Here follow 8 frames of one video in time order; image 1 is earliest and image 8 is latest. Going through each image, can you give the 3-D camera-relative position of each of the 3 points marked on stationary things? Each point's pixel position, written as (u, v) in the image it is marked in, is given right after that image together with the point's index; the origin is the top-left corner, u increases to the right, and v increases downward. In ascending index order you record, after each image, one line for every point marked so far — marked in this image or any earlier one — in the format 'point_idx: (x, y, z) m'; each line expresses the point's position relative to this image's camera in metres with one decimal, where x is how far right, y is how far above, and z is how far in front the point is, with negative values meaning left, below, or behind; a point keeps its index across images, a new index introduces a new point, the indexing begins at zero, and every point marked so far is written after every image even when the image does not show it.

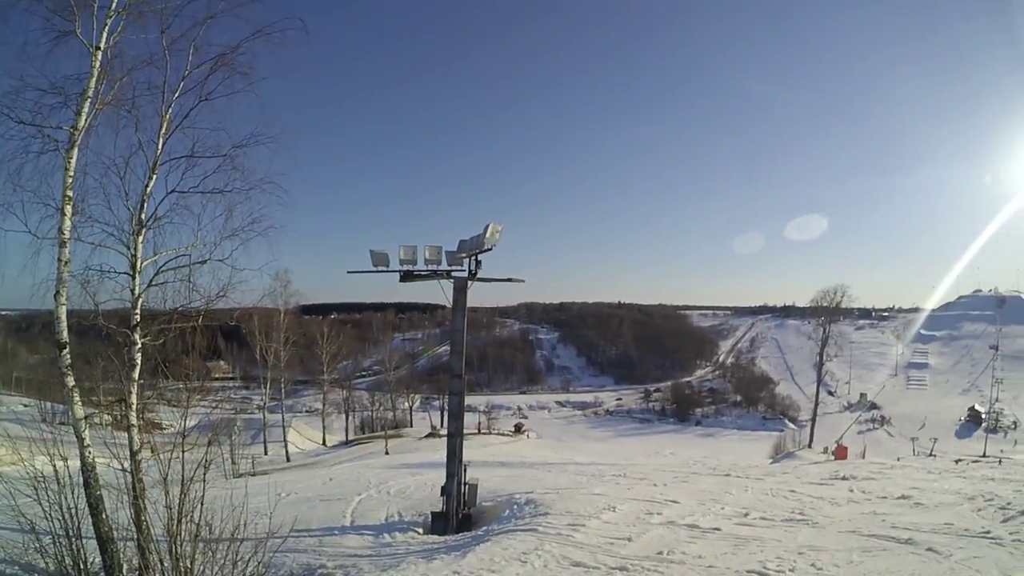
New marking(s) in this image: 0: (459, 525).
0: (-0.8, -3.6, +14.7) m
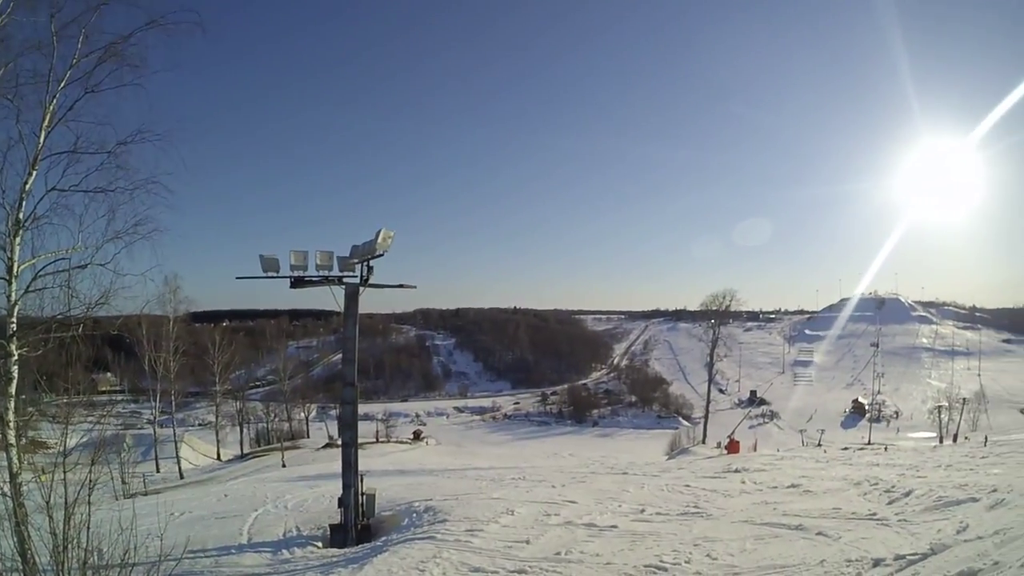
0: (-2.3, -3.7, +14.3) m
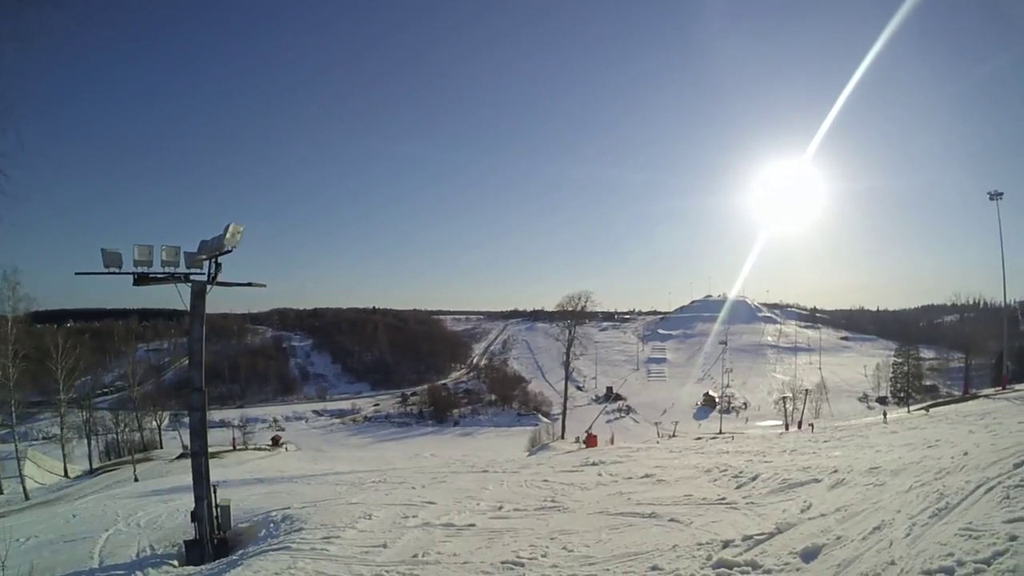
0: (-4.1, -3.7, +13.4) m
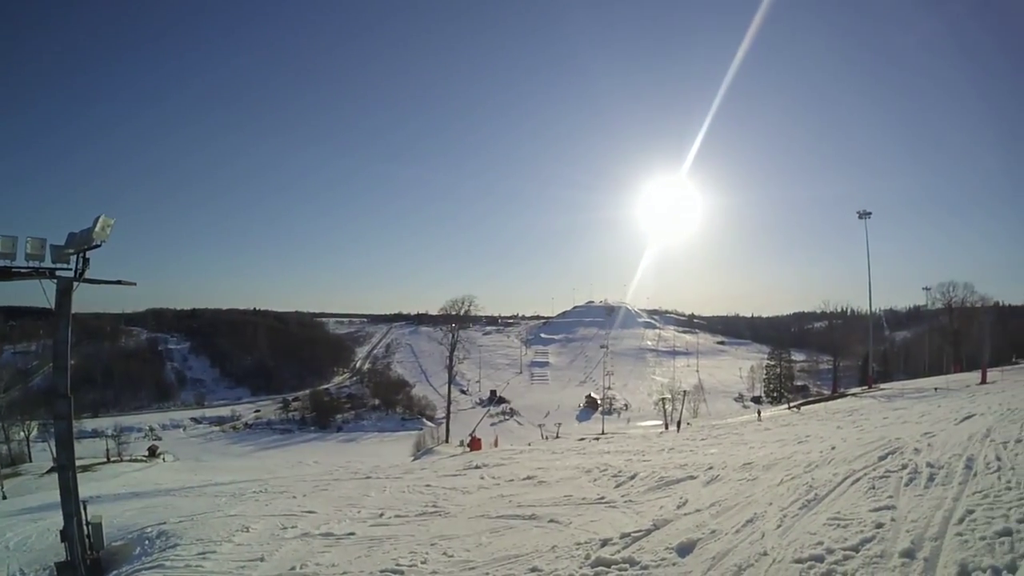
0: (-5.4, -3.6, +12.3) m
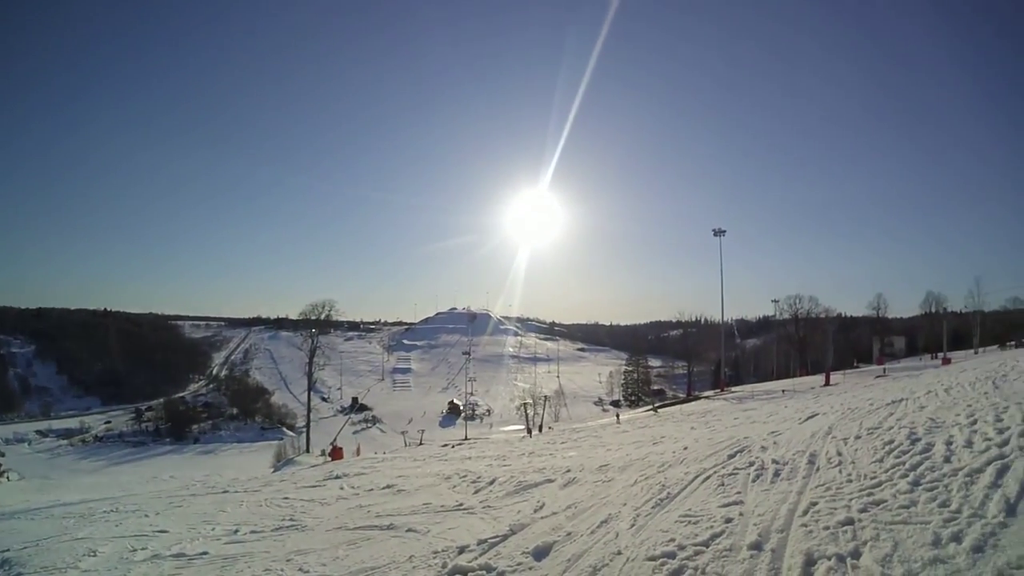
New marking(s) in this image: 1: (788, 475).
0: (-7.2, -3.5, +11.3) m
1: (+3.0, -2.1, +10.9) m
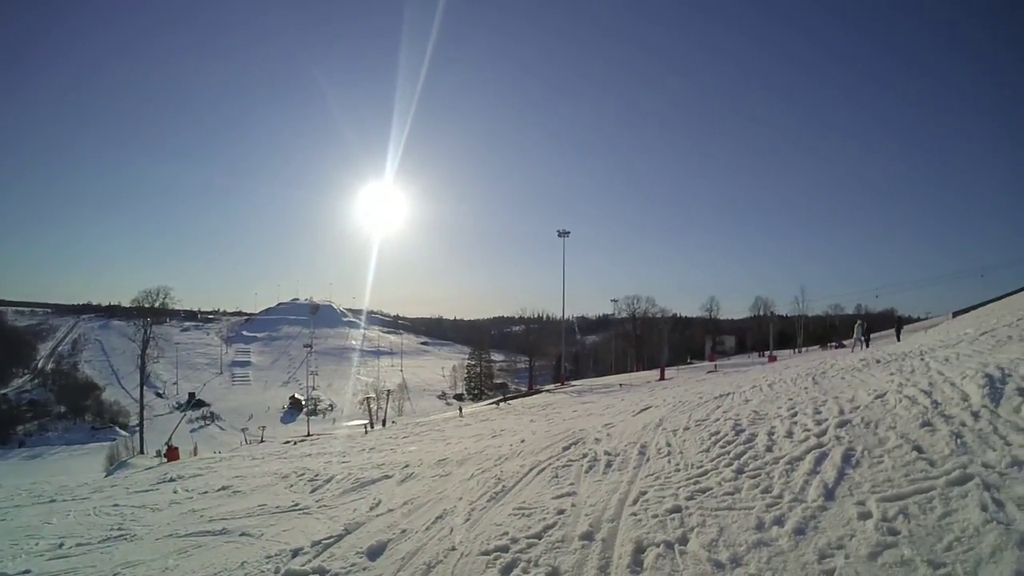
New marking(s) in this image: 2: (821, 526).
0: (-9.1, -3.2, +10.1) m
1: (+1.2, -2.1, +11.1) m
2: (+2.9, -2.2, +8.9) m
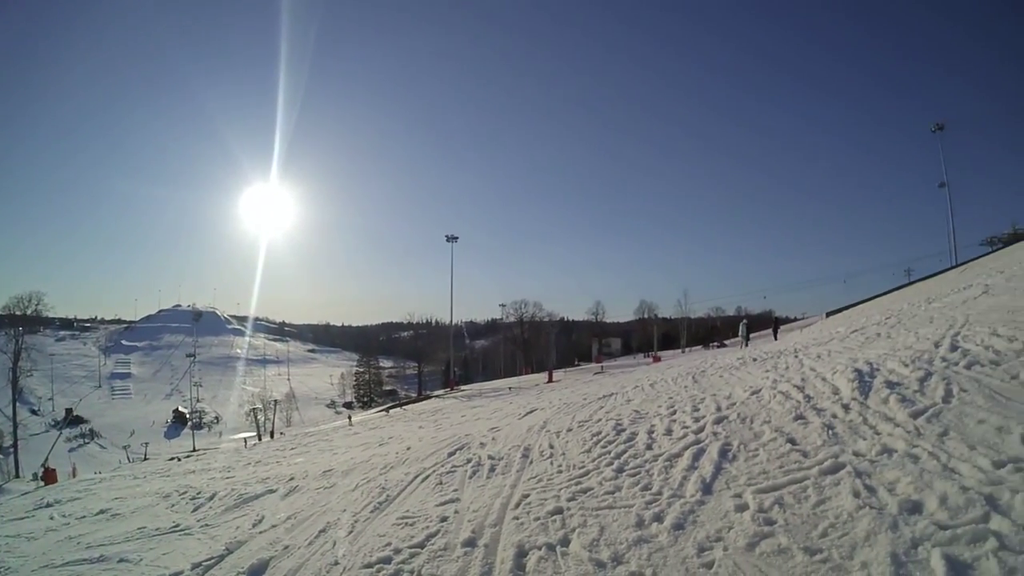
0: (-10.2, -3.6, +9.2) m
1: (-0.1, -2.1, +11.0) m
2: (+1.8, -2.2, +9.0) m
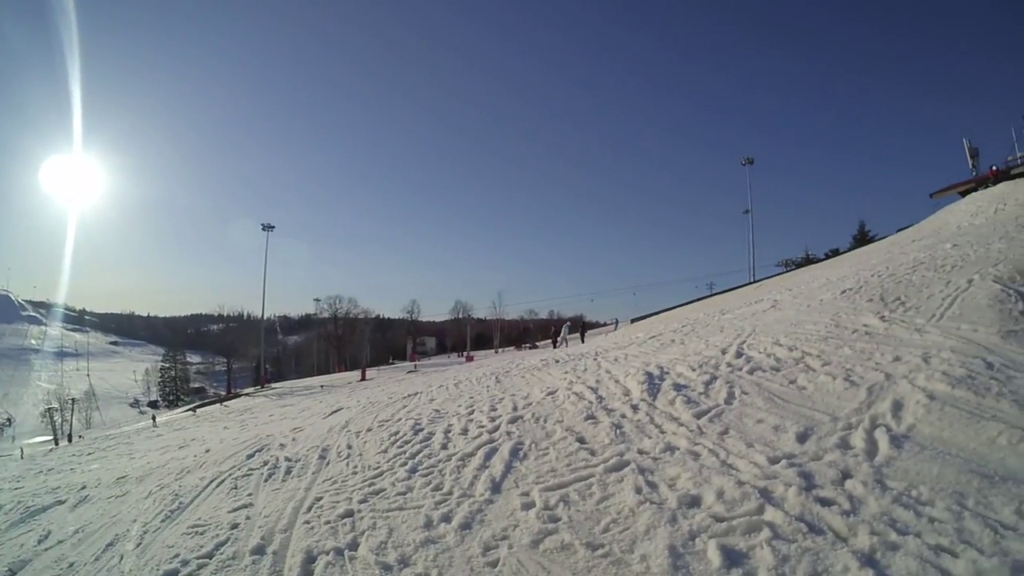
0: (-12.2, -3.5, +8.0) m
1: (-2.4, -2.1, +11.1) m
2: (-0.3, -2.2, +9.3) m
